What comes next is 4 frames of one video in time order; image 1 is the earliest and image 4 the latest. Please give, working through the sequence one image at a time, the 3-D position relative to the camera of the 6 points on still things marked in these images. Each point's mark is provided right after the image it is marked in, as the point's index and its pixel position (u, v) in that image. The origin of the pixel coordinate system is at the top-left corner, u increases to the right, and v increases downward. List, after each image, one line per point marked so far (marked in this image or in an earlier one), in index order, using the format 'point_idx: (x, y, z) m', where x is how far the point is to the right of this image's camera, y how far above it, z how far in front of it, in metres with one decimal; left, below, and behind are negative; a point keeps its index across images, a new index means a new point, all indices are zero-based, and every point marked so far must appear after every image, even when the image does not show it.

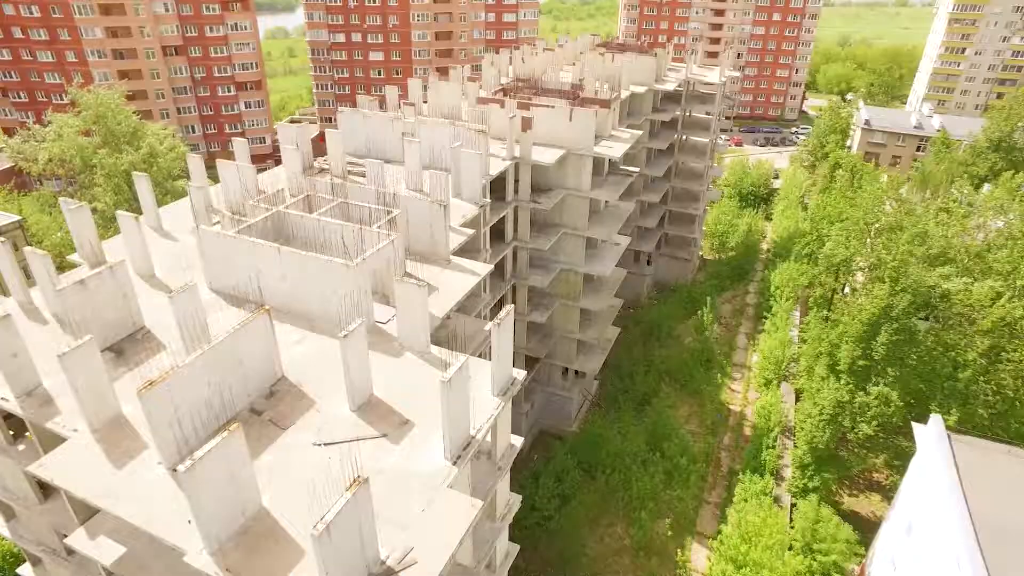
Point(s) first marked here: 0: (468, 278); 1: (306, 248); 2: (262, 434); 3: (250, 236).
0: (-1.3, +0.3, +17.6) m
1: (-5.9, +1.2, +16.9) m
2: (-5.2, -3.1, +12.1) m
3: (-7.2, +1.4, +16.0) m
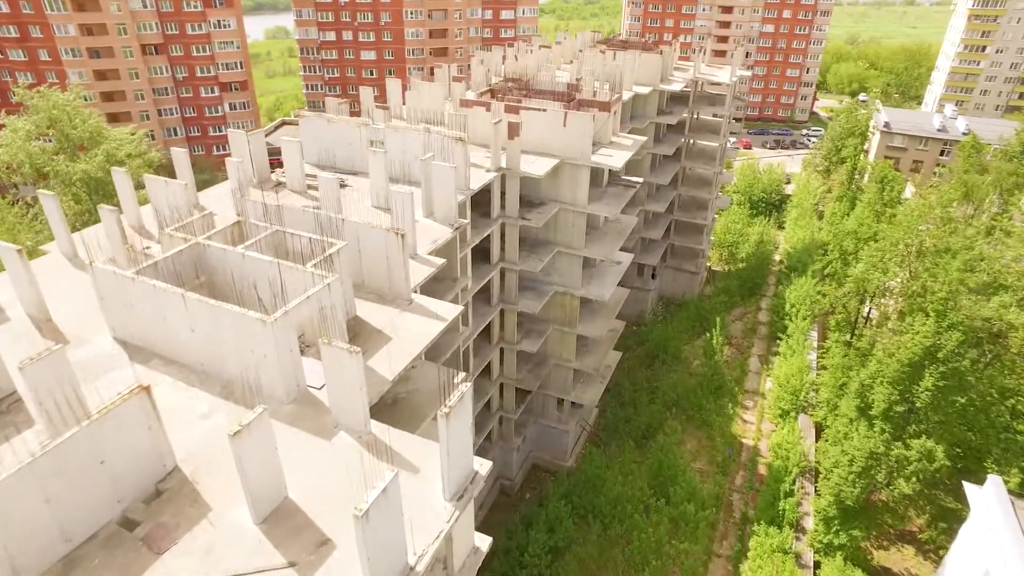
0: (-2.0, -0.9, +14.4) m
1: (-6.6, 0.0, +13.7) m
2: (-5.9, -4.2, +8.9) m
3: (-7.8, +0.3, +12.9) m
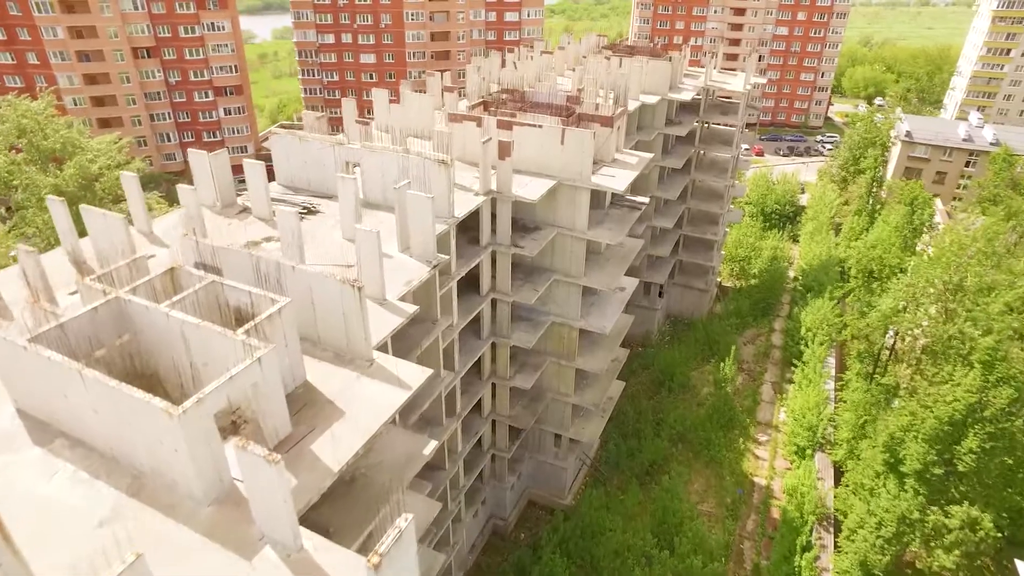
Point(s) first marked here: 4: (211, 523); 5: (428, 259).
0: (-2.5, -2.2, +12.2) m
1: (-7.1, -1.2, +11.6) m
2: (-6.5, -5.5, +6.8) m
3: (-8.3, -1.0, +10.8) m
4: (-4.9, -3.8, +9.5) m
5: (-2.4, +0.9, +16.6) m
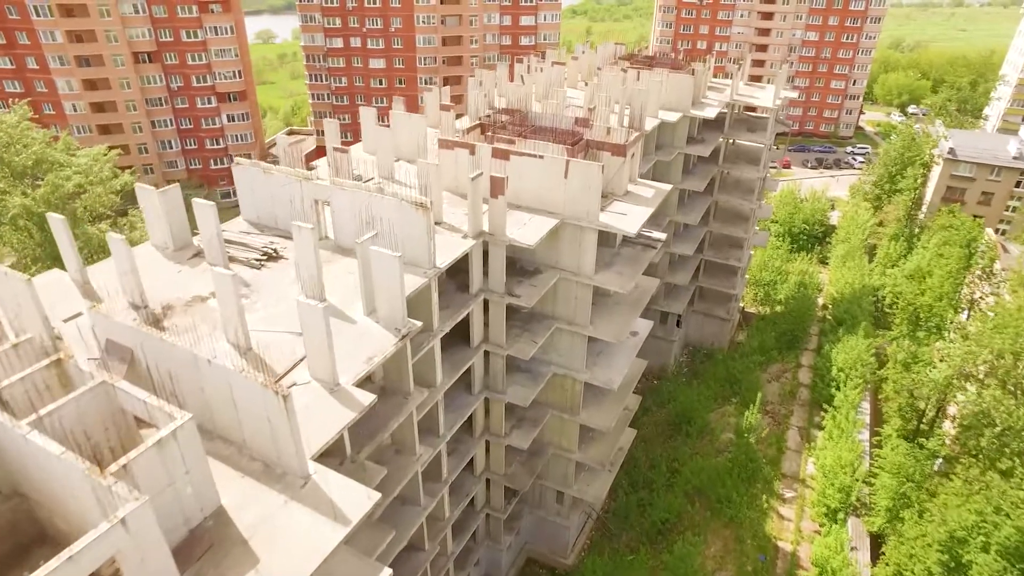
0: (-3.0, -3.9, +9.5) m
1: (-7.6, -2.9, +9.0) m
2: (-7.3, -7.1, +4.3) m
3: (-8.9, -2.6, +8.3) m
4: (-5.6, -5.5, +6.9) m
5: (-2.7, -0.9, +14.0) m
